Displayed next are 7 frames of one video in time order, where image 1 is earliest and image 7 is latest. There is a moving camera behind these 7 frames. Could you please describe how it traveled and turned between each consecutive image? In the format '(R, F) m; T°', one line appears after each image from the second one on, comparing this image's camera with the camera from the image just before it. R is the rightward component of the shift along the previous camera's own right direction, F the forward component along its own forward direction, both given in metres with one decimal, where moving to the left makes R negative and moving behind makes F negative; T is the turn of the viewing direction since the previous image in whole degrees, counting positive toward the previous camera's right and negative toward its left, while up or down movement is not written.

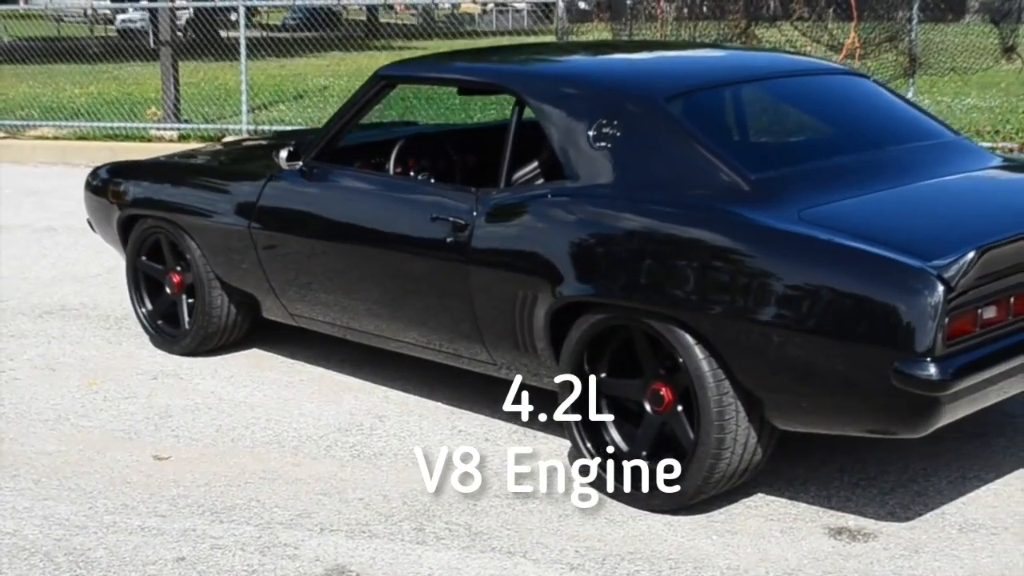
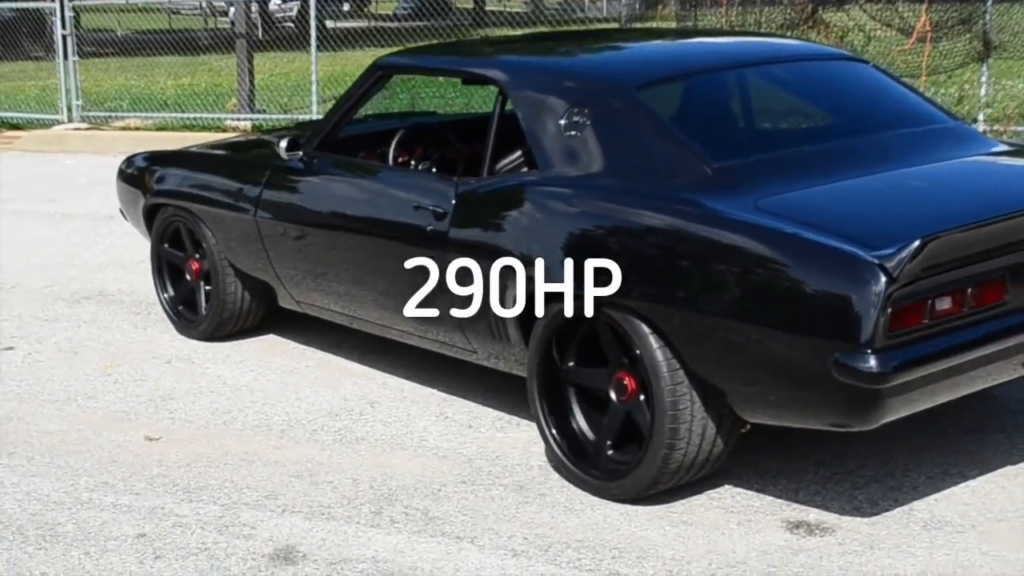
(+0.5, 0.0) m; -5°
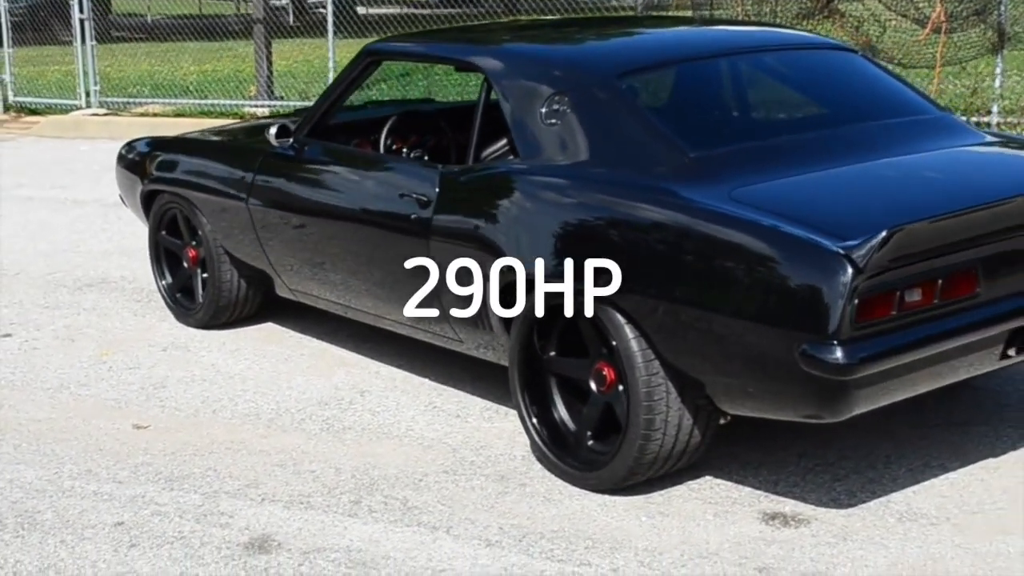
(+0.2, 0.0) m; -1°
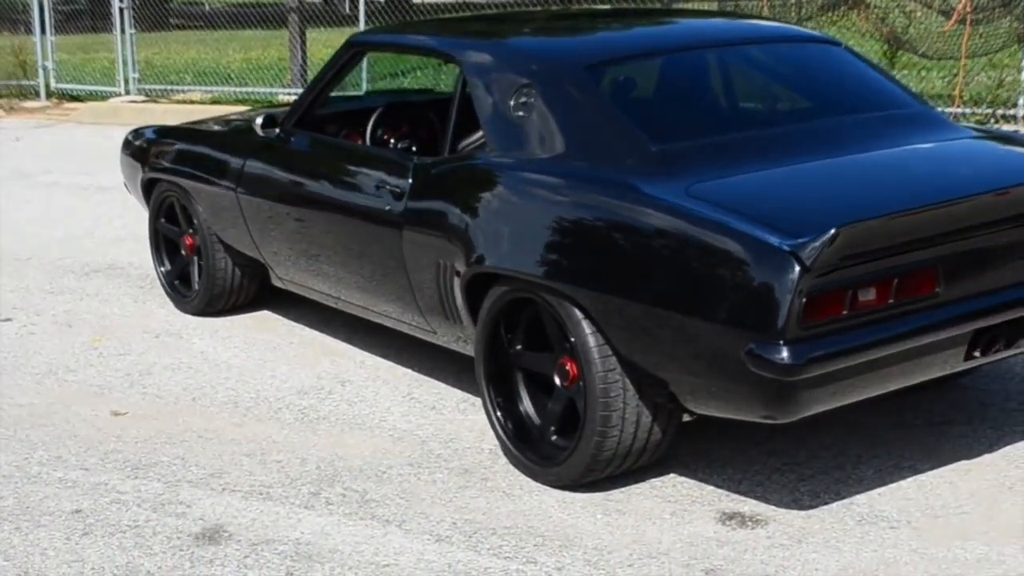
(+0.3, 0.0) m; -3°
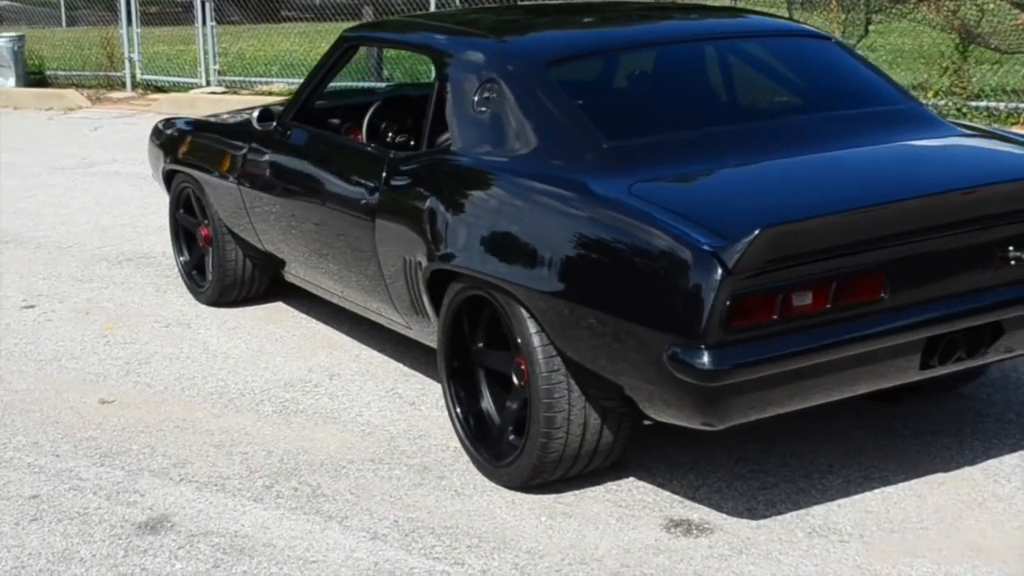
(+0.5, +0.1) m; -5°
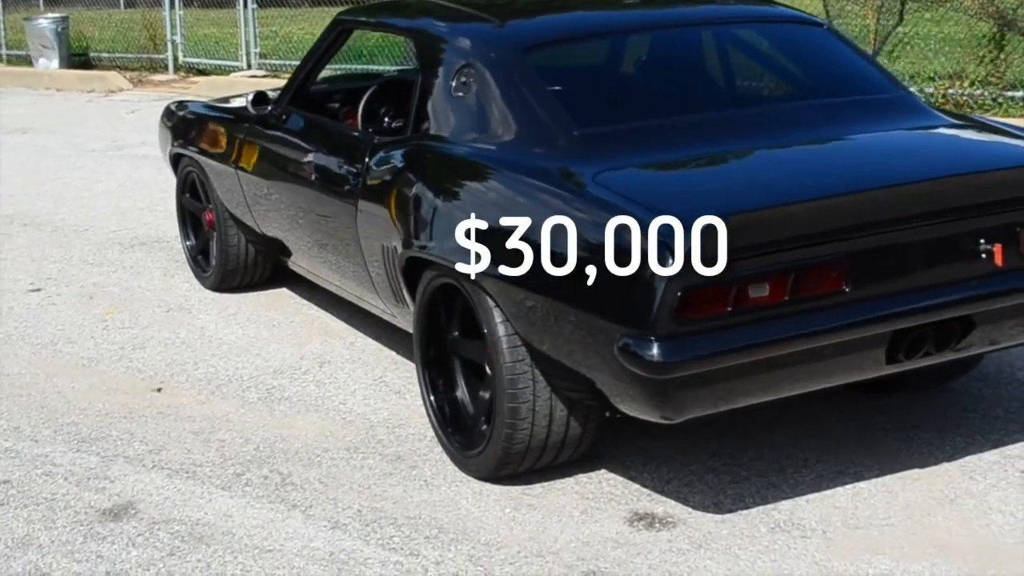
(+0.3, 0.0) m; -3°
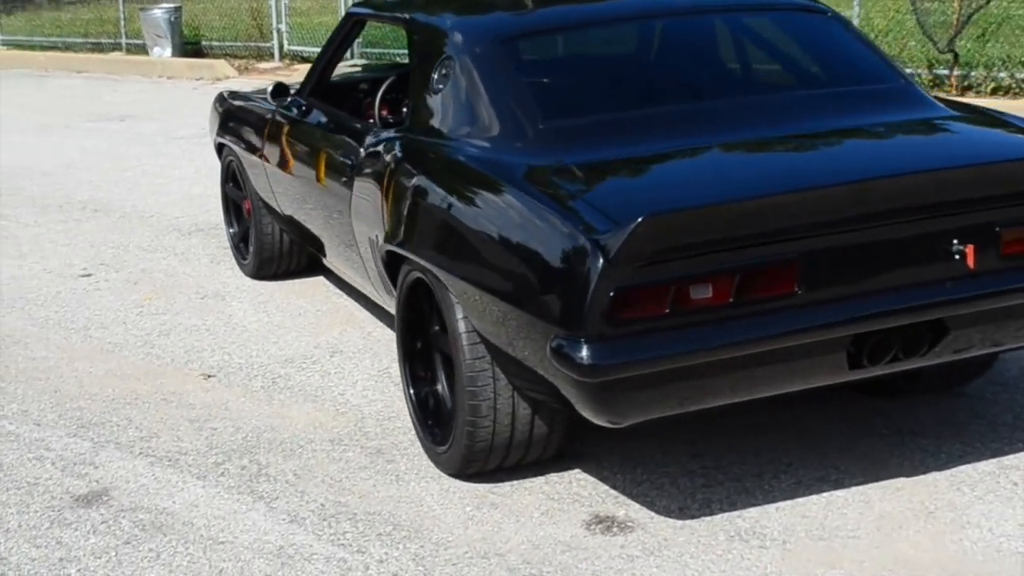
(+0.5, +0.1) m; -6°
